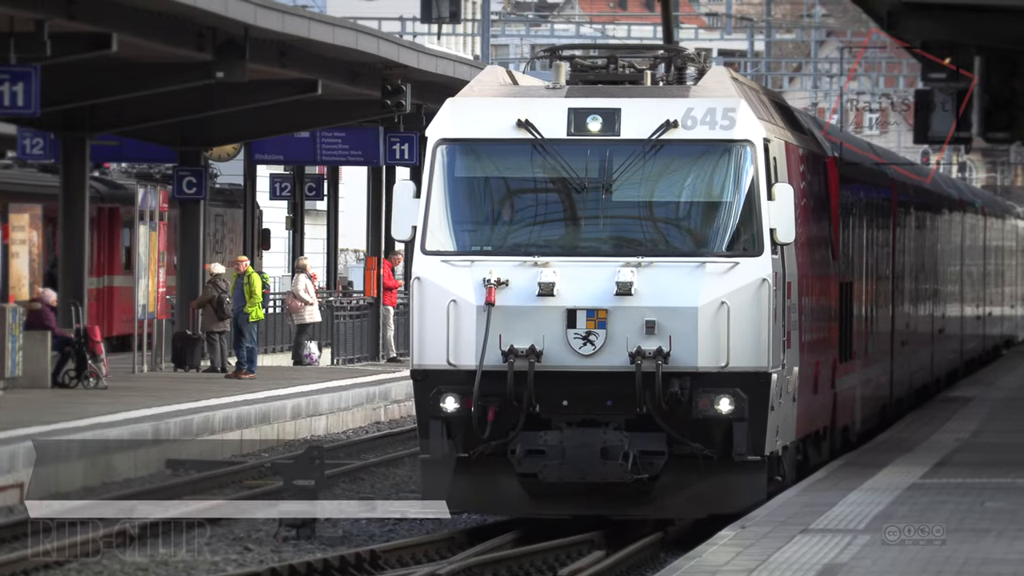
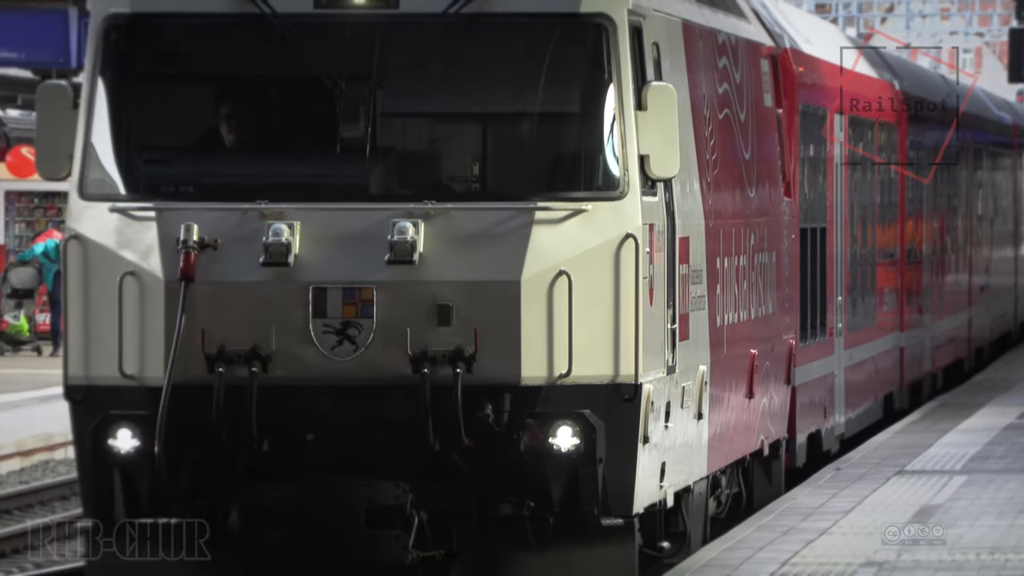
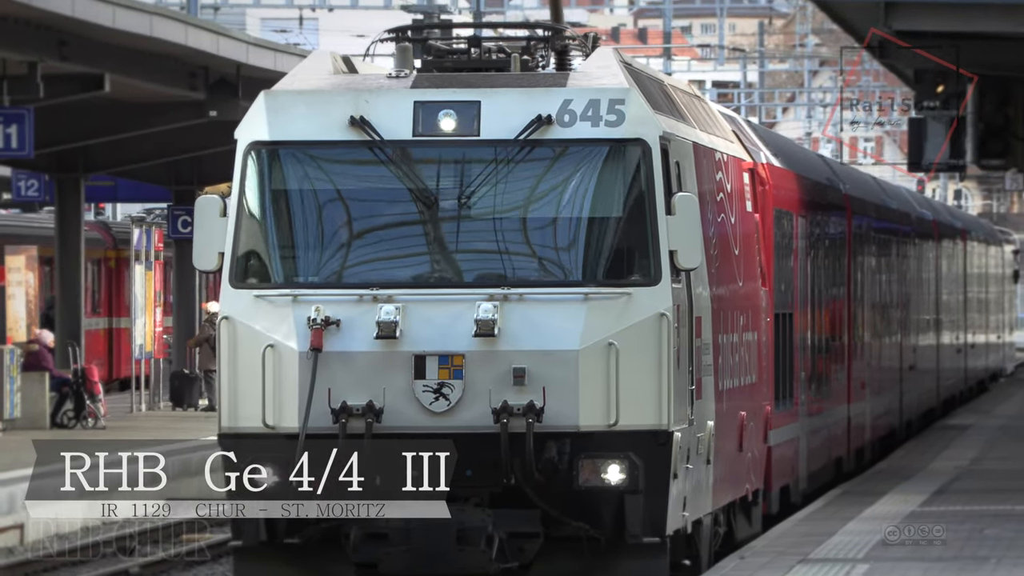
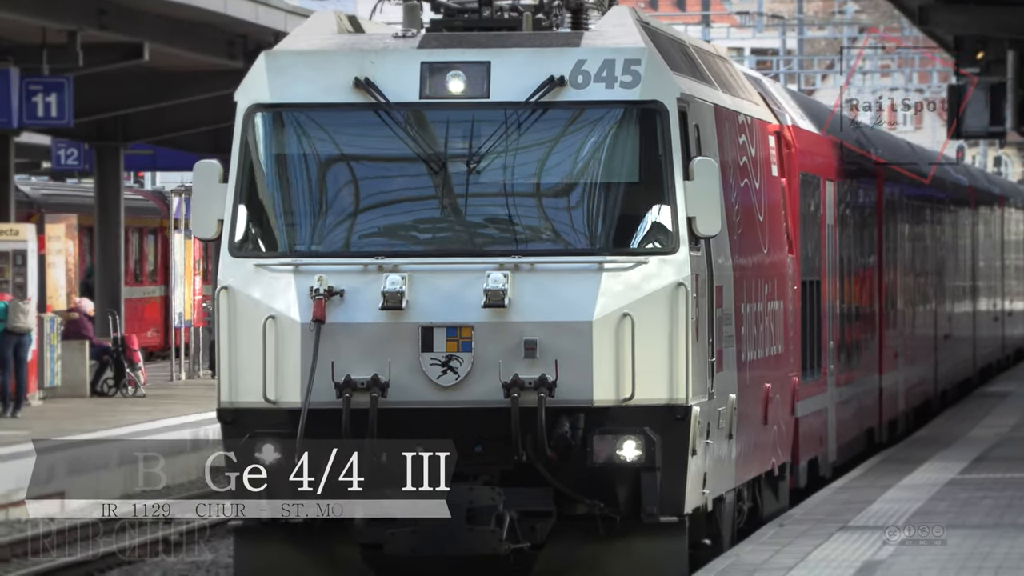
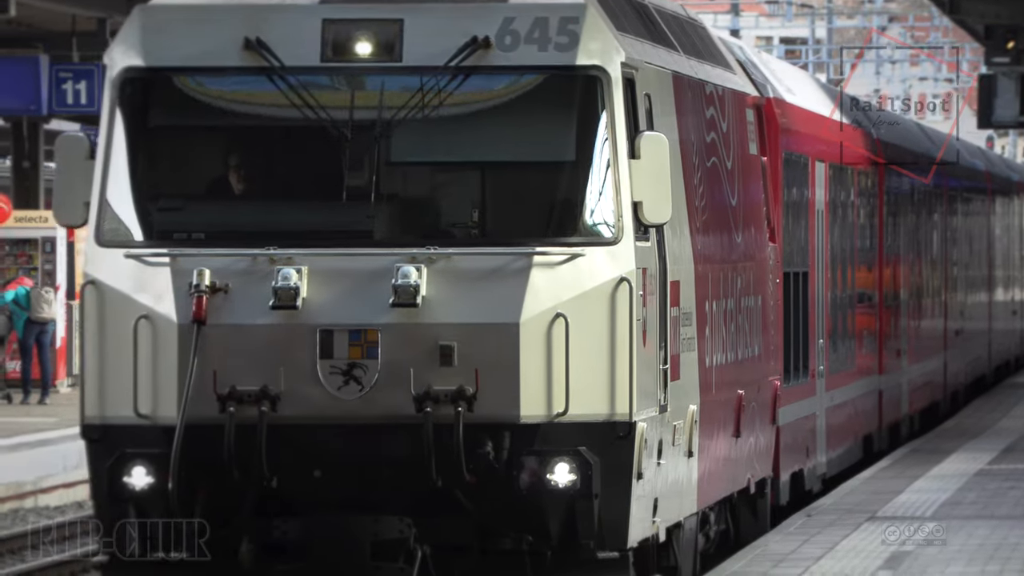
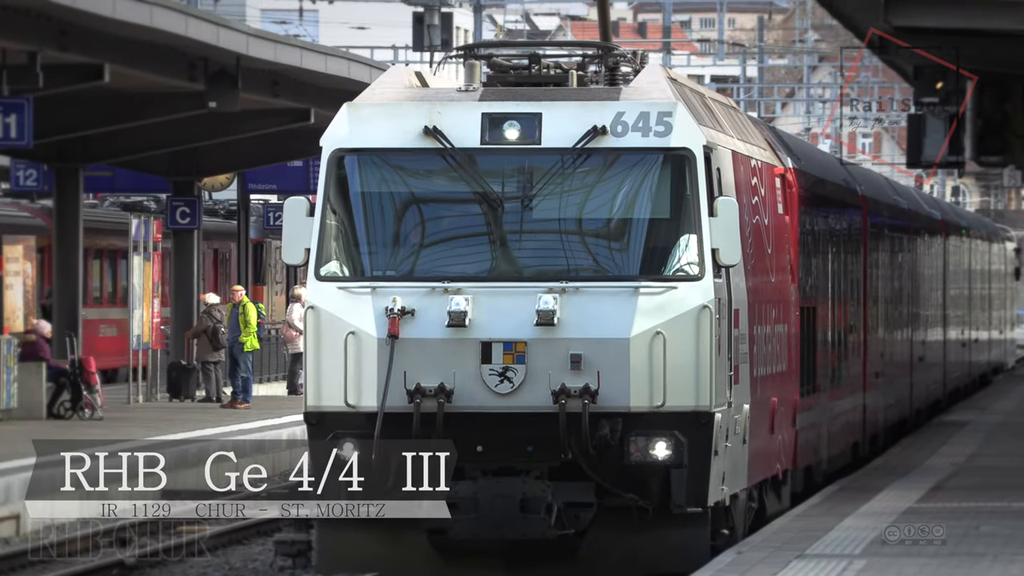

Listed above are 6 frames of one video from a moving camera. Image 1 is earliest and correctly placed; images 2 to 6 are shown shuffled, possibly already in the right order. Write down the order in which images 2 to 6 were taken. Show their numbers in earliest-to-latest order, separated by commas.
6, 3, 4, 5, 2
